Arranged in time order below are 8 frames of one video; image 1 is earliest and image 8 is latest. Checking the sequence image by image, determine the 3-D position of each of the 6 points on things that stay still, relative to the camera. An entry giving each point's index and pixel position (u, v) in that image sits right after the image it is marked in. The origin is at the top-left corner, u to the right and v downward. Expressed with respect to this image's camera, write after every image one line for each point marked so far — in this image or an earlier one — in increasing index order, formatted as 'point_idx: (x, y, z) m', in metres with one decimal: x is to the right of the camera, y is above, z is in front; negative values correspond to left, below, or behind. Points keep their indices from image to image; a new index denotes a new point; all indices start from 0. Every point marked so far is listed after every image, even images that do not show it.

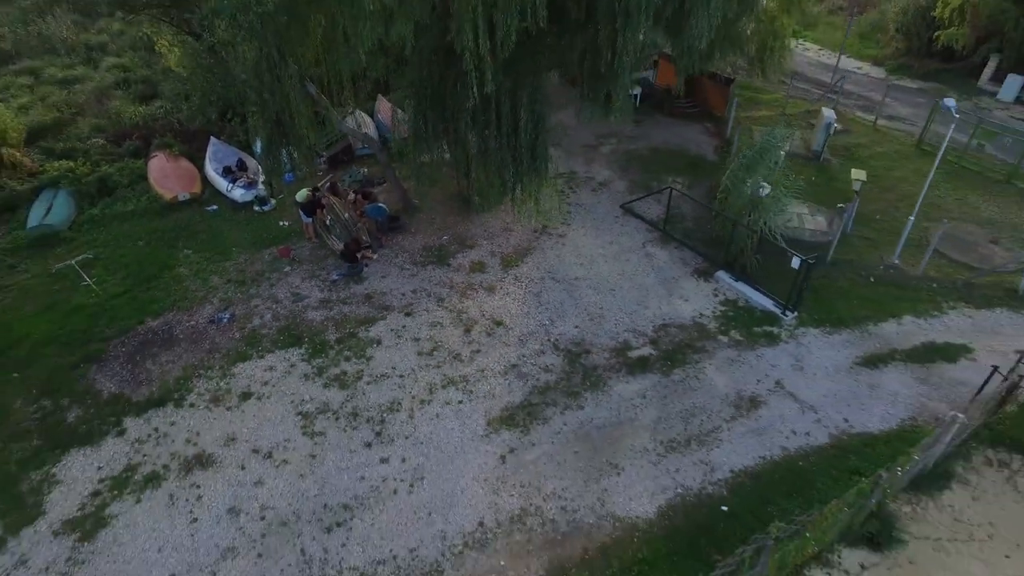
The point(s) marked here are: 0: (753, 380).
0: (+3.5, -1.3, +9.5) m
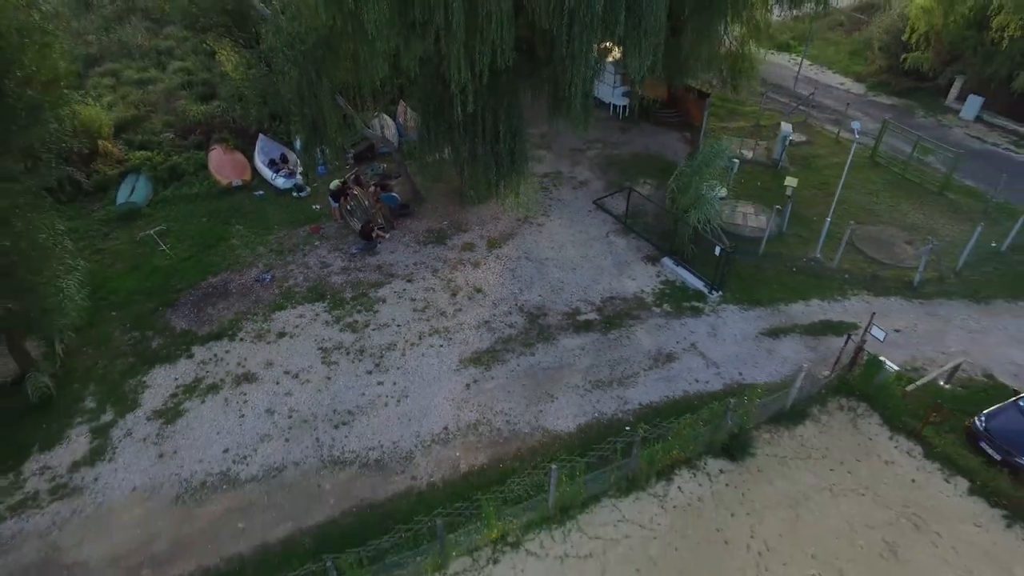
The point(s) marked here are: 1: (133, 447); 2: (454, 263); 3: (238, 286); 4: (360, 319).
0: (+3.0, -0.9, +12.1) m
1: (-5.7, -2.4, +10.2) m
2: (-1.2, +0.5, +14.1) m
3: (-5.5, 0.0, +13.4) m
4: (-2.8, -0.6, +12.5) m
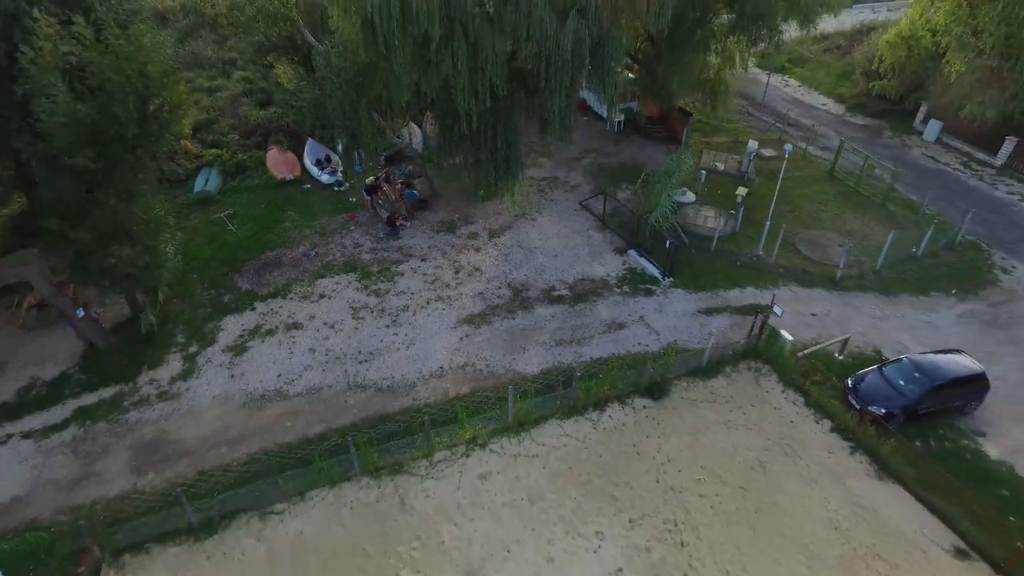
0: (+2.7, -0.6, +15.4) m
1: (-6.2, -1.7, +13.9) m
2: (-1.4, +1.1, +17.5) m
3: (-5.7, +0.7, +17.0) m
4: (-3.1, 0.0, +16.0) m
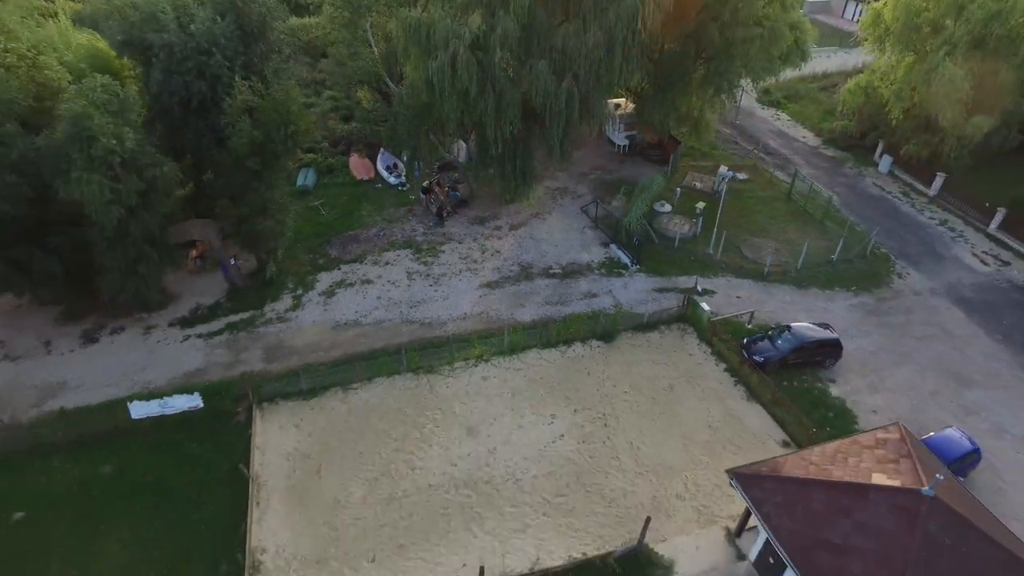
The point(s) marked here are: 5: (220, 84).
0: (+2.9, 0.0, +21.5) m
1: (-6.1, -0.5, +20.7) m
2: (-0.9, +1.9, +24.0) m
3: (-5.3, +1.8, +23.8) m
4: (-2.8, +1.0, +22.6) m
5: (-8.0, +5.6, +18.1) m
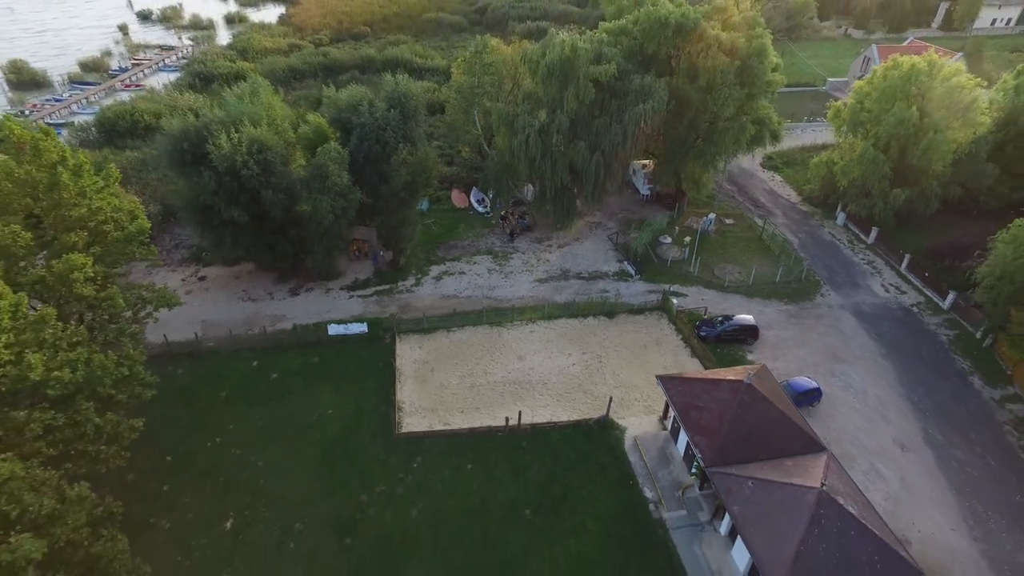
0: (+4.9, +0.1, +32.9) m
1: (-4.1, +0.2, +32.9) m
2: (+1.6, +2.1, +35.8) m
3: (-2.8, +2.3, +36.1) m
4: (-0.5, +1.3, +34.6) m
5: (-5.8, +6.6, +30.9) m
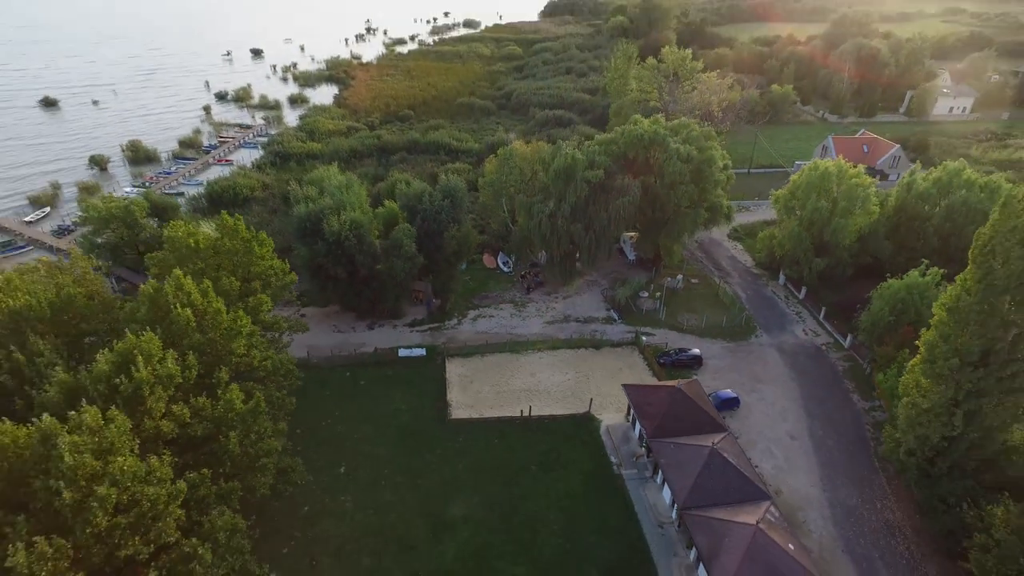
0: (+6.0, -2.6, +44.9) m
1: (-3.1, -2.4, +45.2) m
2: (+2.7, -0.8, +48.1) m
3: (-1.6, -0.5, +48.5) m
4: (+0.6, -1.4, +46.9) m
5: (-4.7, +4.2, +43.7) m
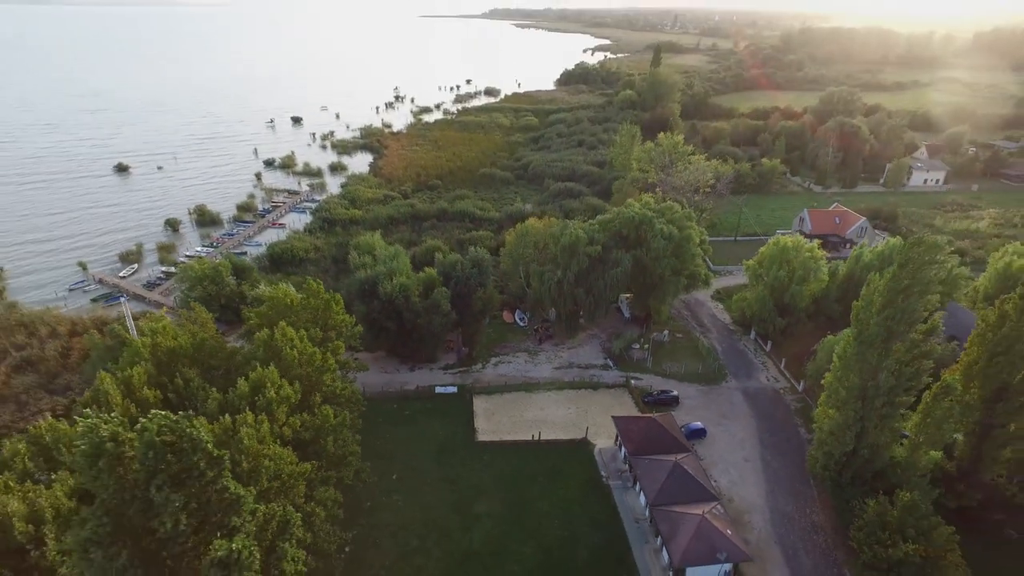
0: (+7.1, -6.9, +54.9) m
1: (-1.9, -6.6, +55.4) m
2: (+4.0, -5.3, +58.2) m
3: (-0.3, -5.0, +58.7) m
4: (+1.8, -5.8, +57.0) m
5: (-3.4, +0.1, +54.4) m
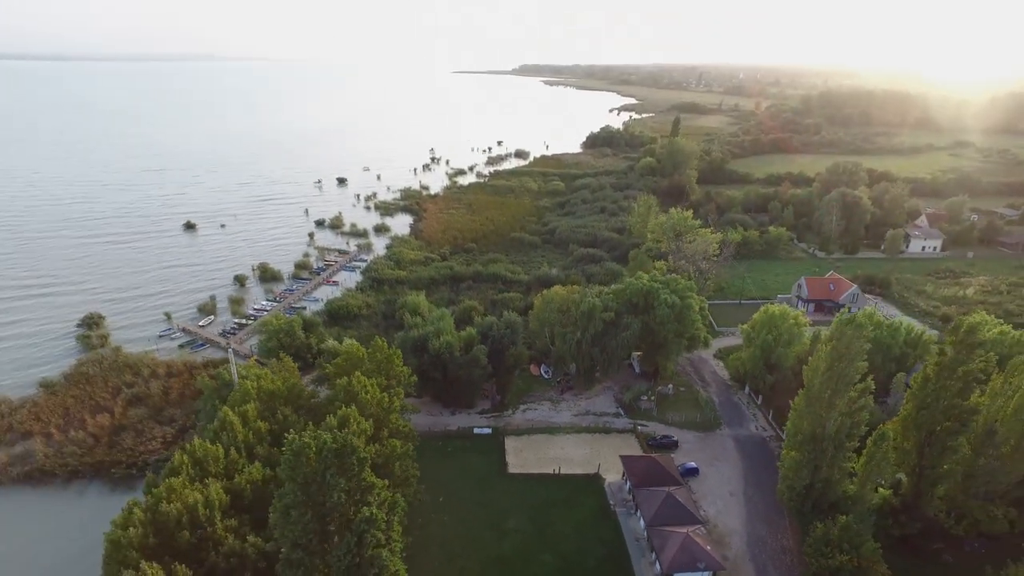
0: (+9.6, -12.6, +64.3) m
1: (+0.6, -12.2, +65.2) m
2: (+6.6, -11.2, +67.9) m
3: (+2.3, -10.9, +68.6) m
4: (+4.4, -11.6, +66.7) m
5: (-0.9, -5.5, +64.8) m
